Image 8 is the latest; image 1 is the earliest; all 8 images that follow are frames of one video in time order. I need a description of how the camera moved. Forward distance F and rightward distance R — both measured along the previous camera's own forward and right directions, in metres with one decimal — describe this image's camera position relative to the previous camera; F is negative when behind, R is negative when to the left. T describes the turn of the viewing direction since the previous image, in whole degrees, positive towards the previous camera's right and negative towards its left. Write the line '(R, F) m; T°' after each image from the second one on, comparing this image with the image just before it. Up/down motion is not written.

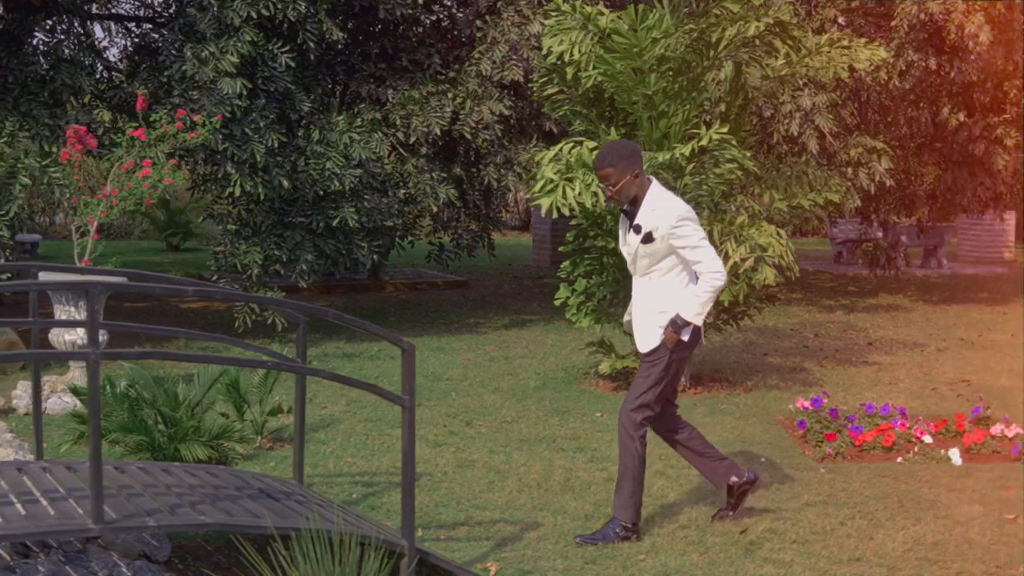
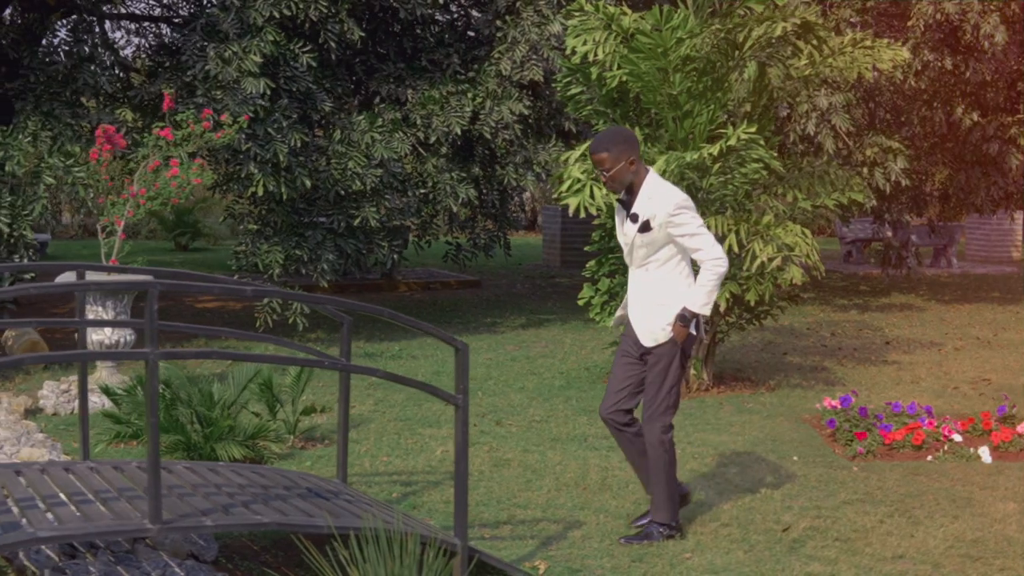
(-0.3, 0.0) m; +1°
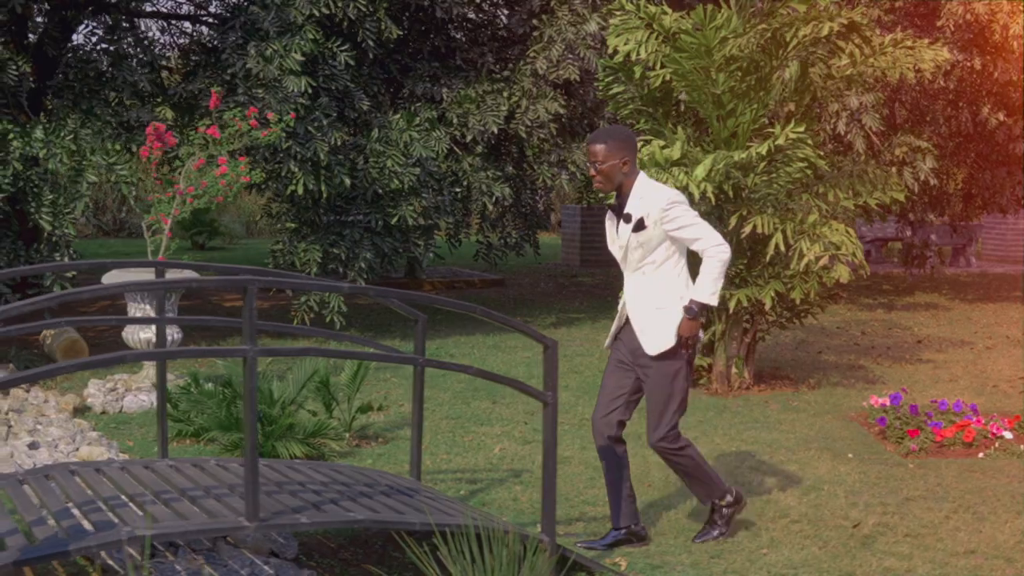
(-0.5, 0.0) m; +1°
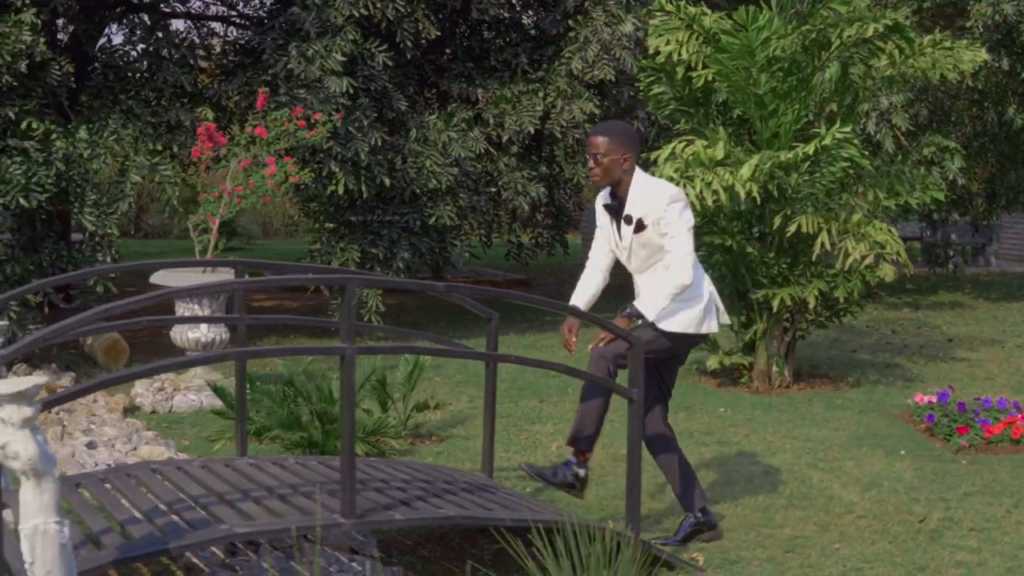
(-0.5, 0.0) m; +1°
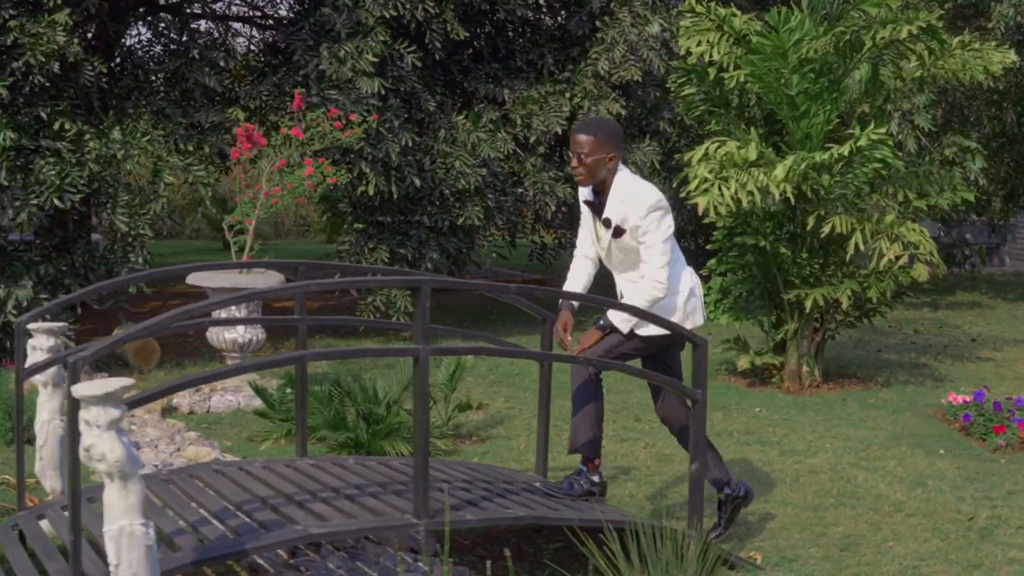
(-0.4, 0.0) m; 0°
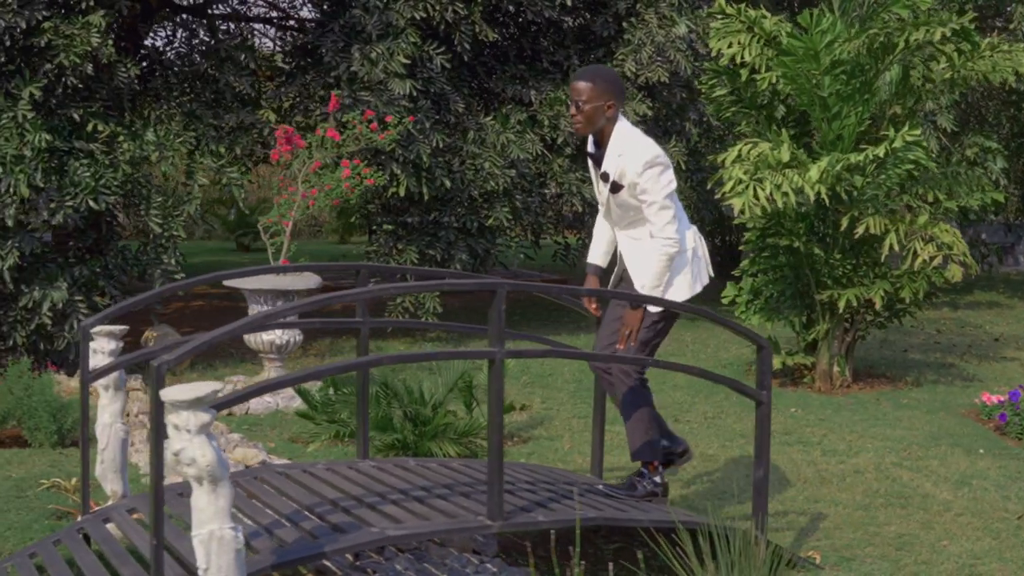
(-0.4, 0.0) m; +1°
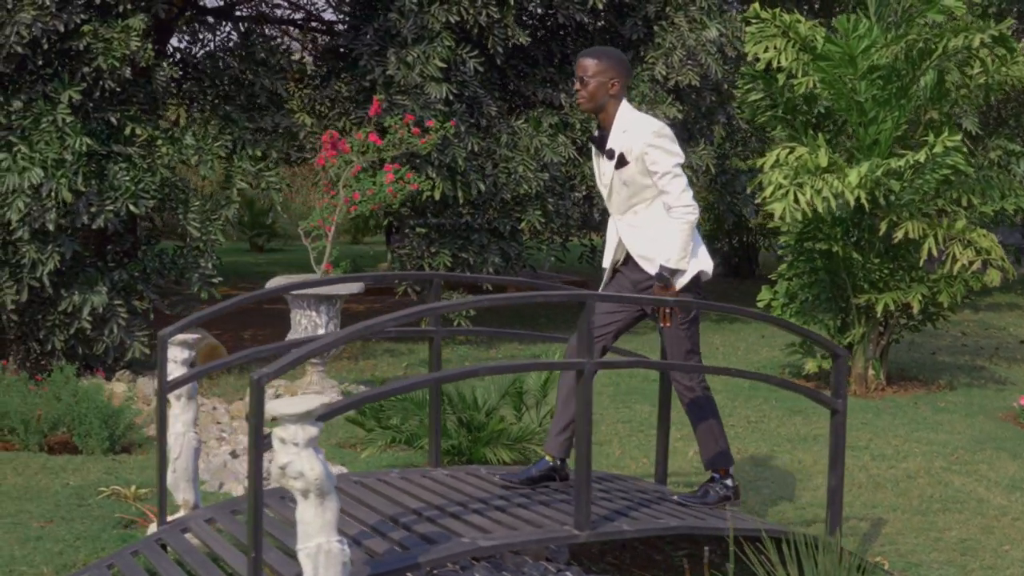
(-0.5, 0.0) m; +1°
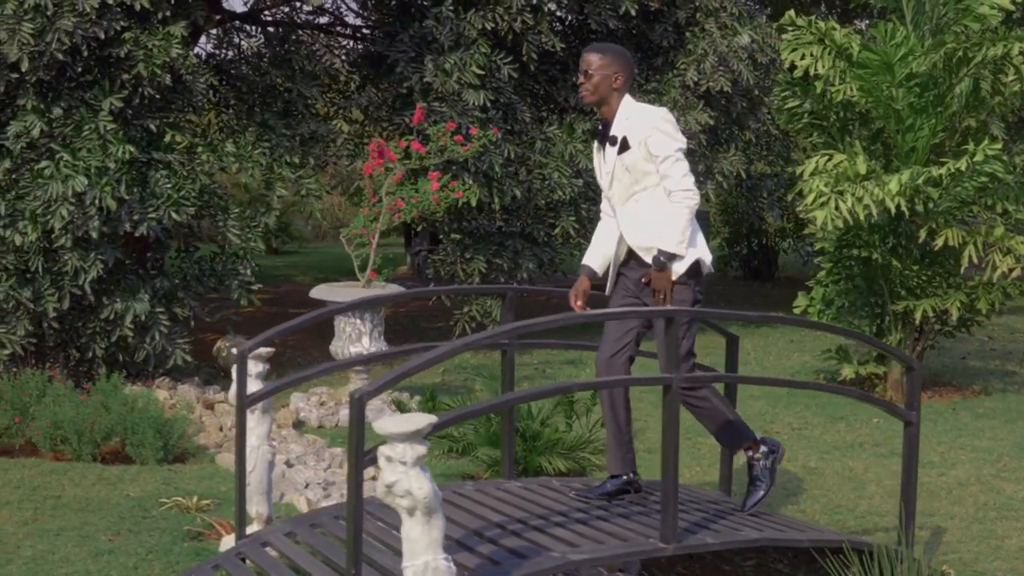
(-0.4, 0.0) m; +1°
